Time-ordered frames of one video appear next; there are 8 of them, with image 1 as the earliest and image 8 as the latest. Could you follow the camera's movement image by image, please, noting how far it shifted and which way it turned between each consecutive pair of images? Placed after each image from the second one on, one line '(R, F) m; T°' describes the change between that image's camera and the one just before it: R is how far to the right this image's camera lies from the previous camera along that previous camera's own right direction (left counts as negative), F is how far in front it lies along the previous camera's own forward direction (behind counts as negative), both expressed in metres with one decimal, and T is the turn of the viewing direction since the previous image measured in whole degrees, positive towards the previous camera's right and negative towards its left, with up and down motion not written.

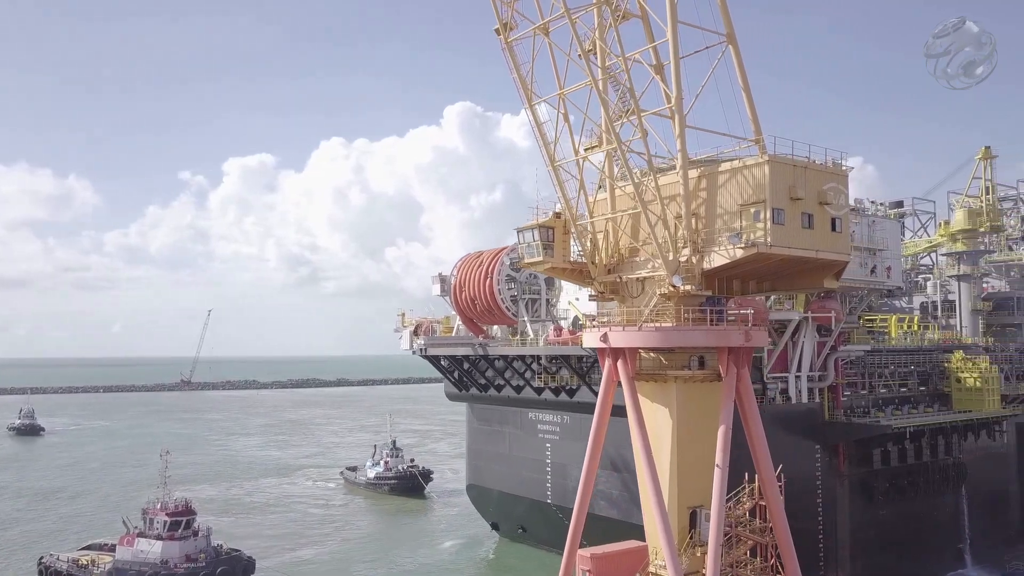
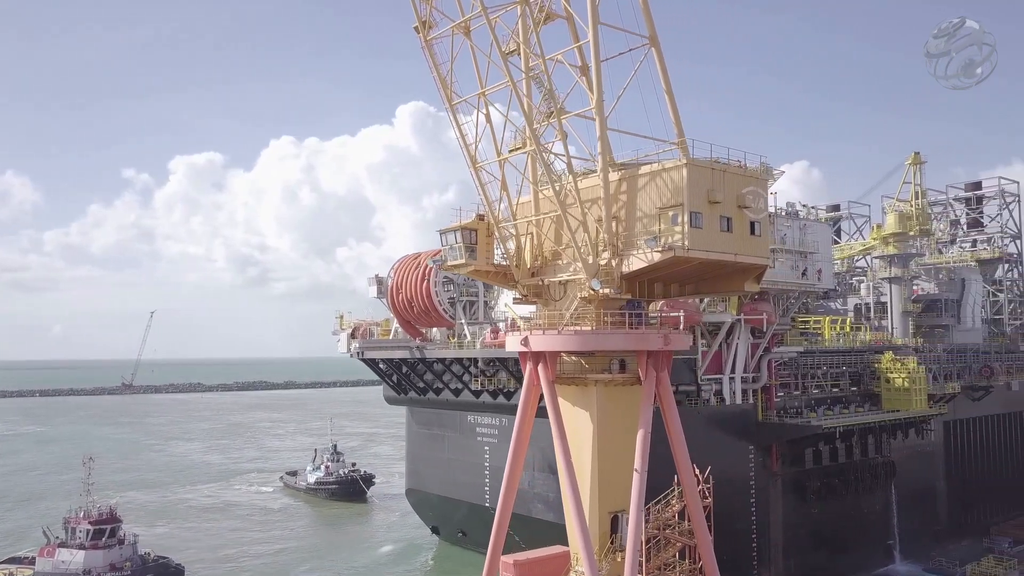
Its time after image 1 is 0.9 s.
(+0.7, +0.3) m; +3°
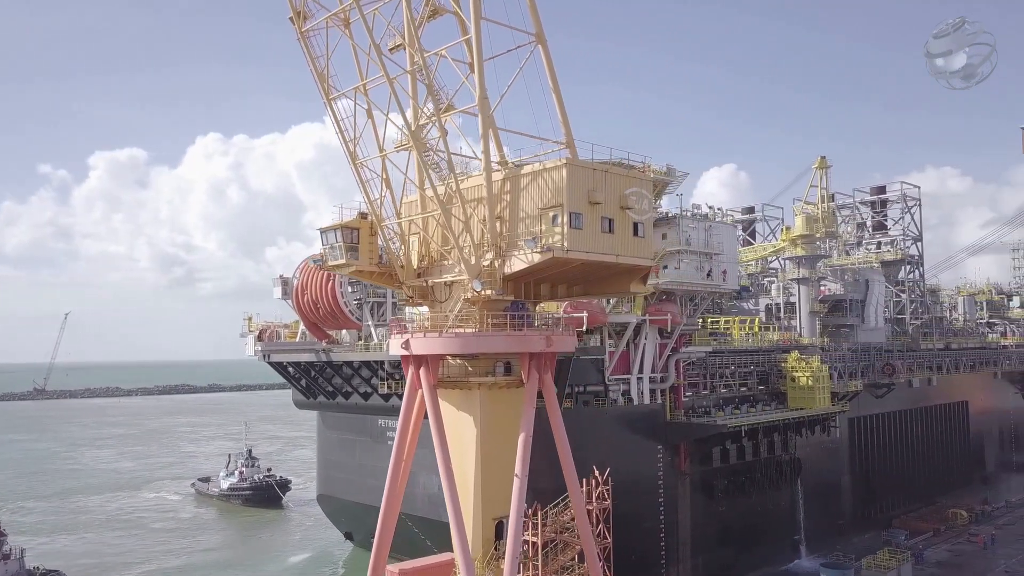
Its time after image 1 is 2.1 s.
(+1.1, +0.4) m; +5°
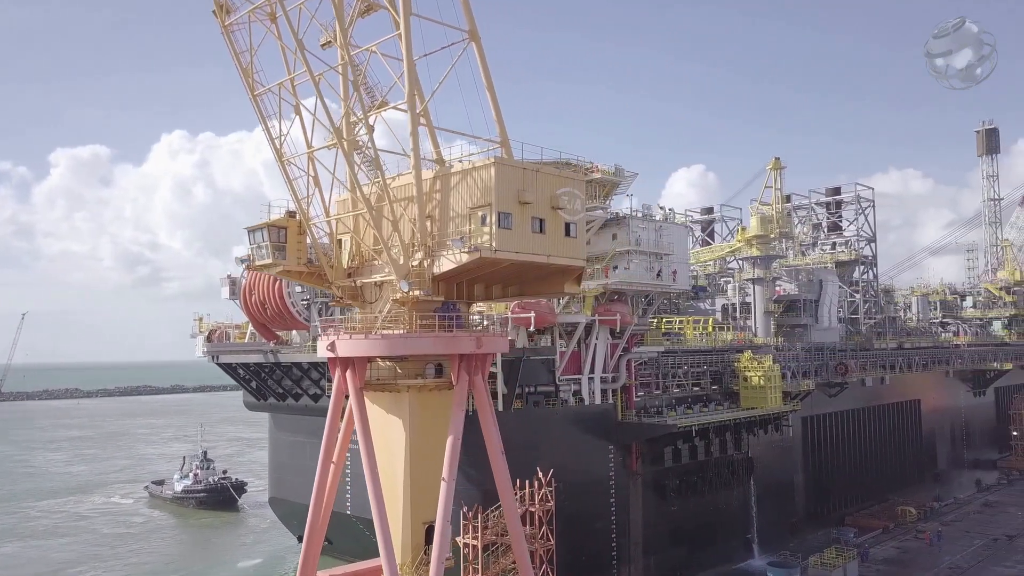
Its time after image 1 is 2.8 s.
(+0.8, +0.2) m; +2°
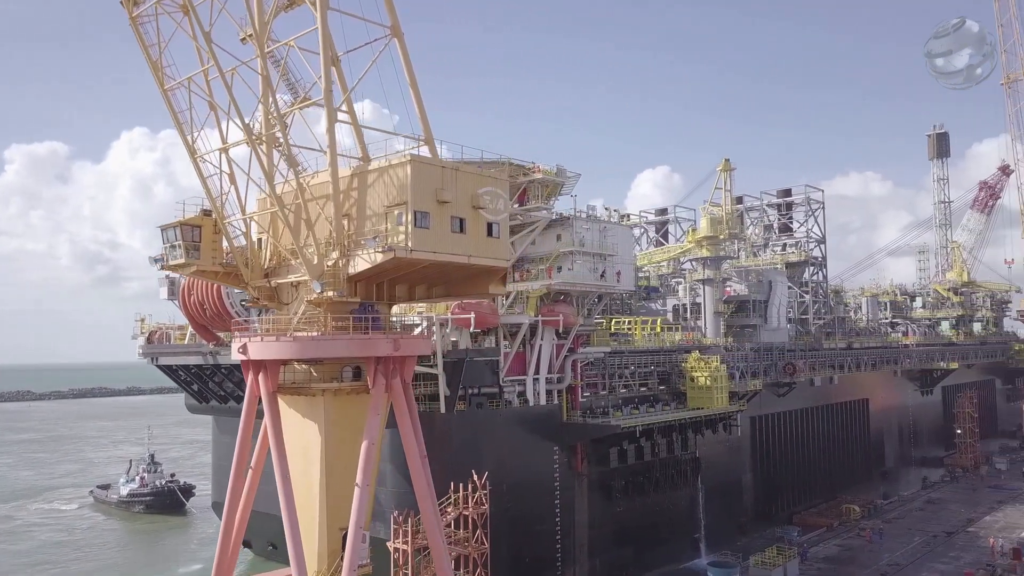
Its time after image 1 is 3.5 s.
(+1.0, +0.2) m; +2°
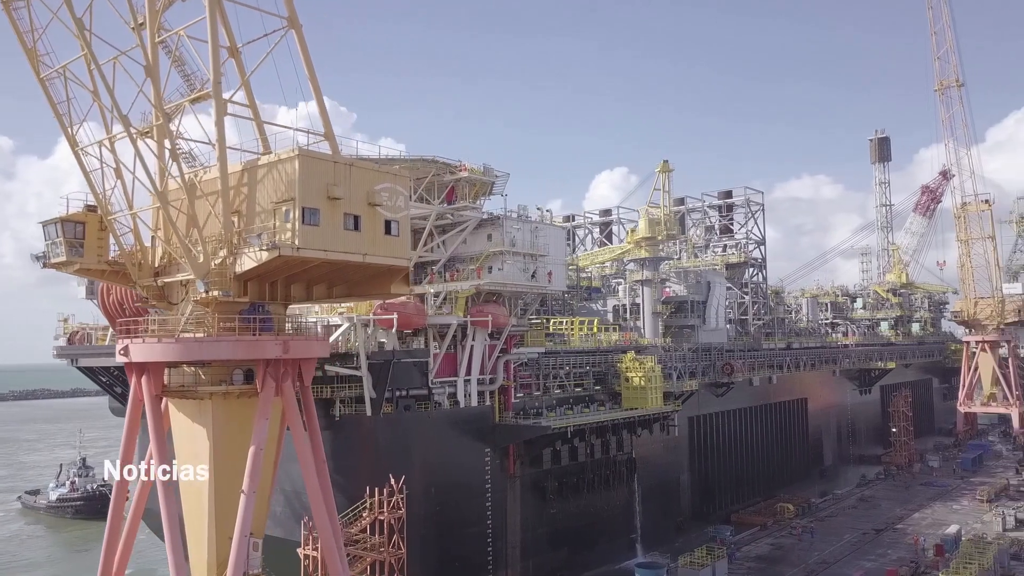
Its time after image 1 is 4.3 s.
(+1.2, +0.4) m; +3°
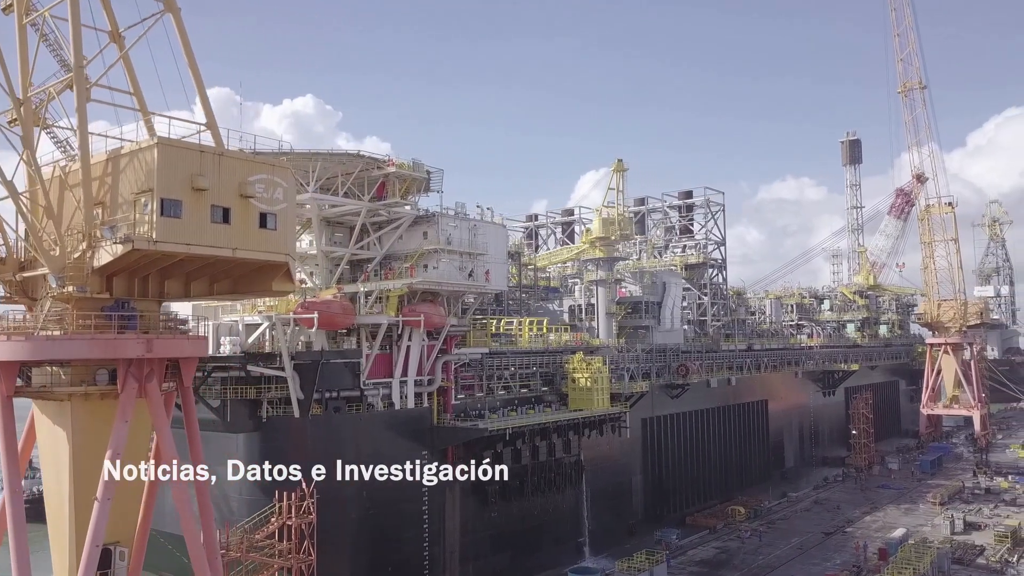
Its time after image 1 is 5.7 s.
(+2.0, +0.7) m; +1°
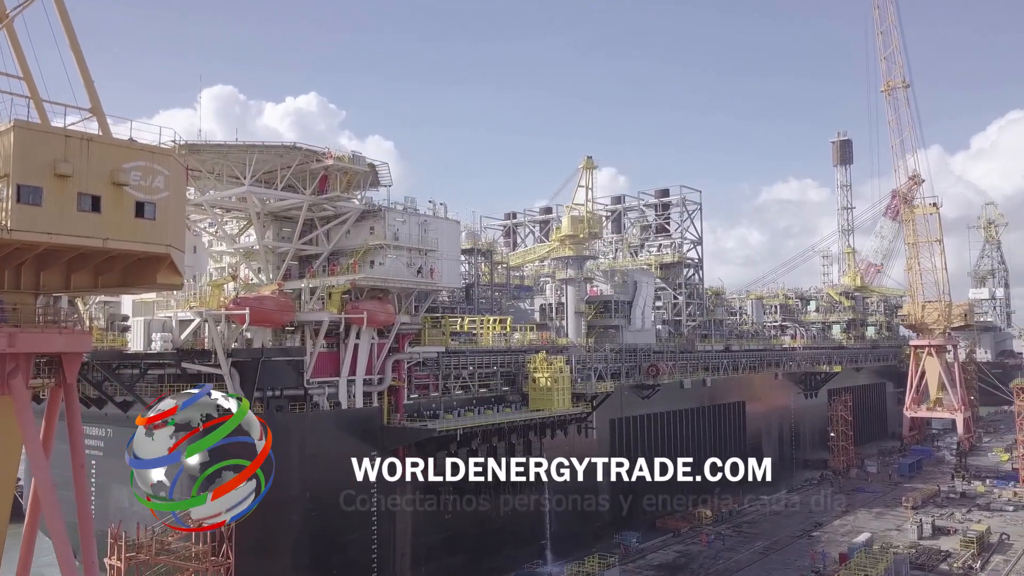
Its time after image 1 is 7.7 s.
(+2.1, +0.7) m; 0°
